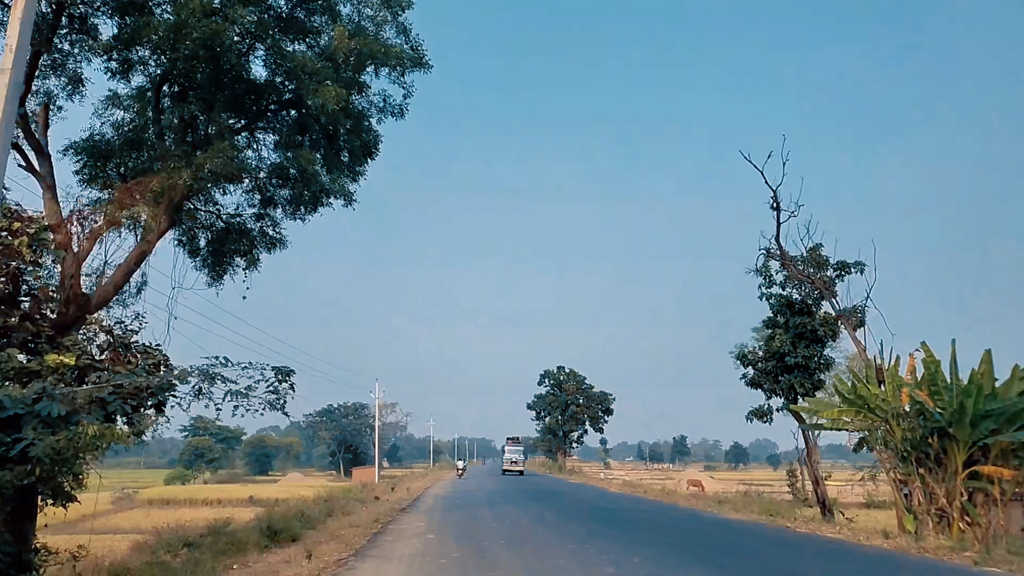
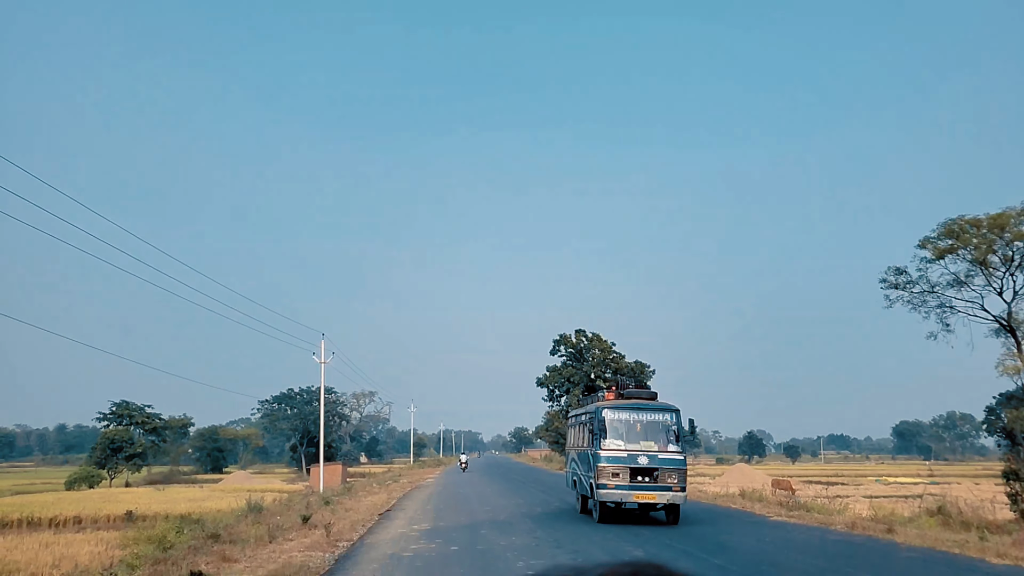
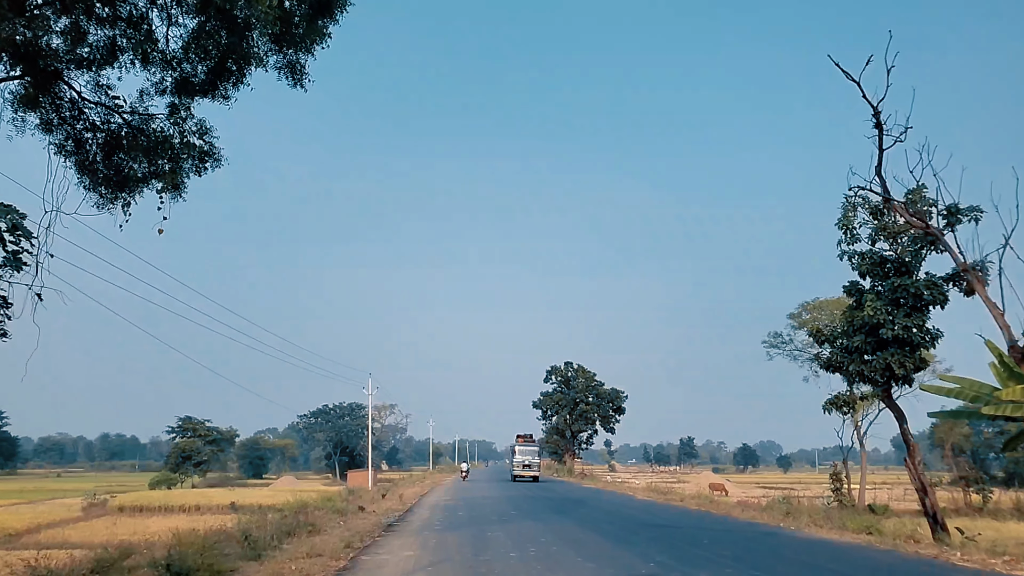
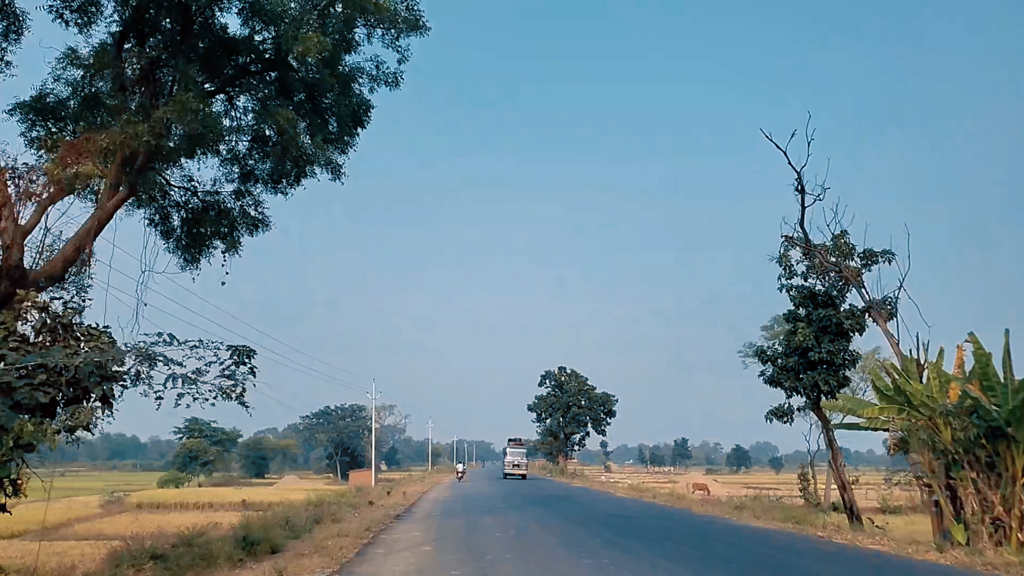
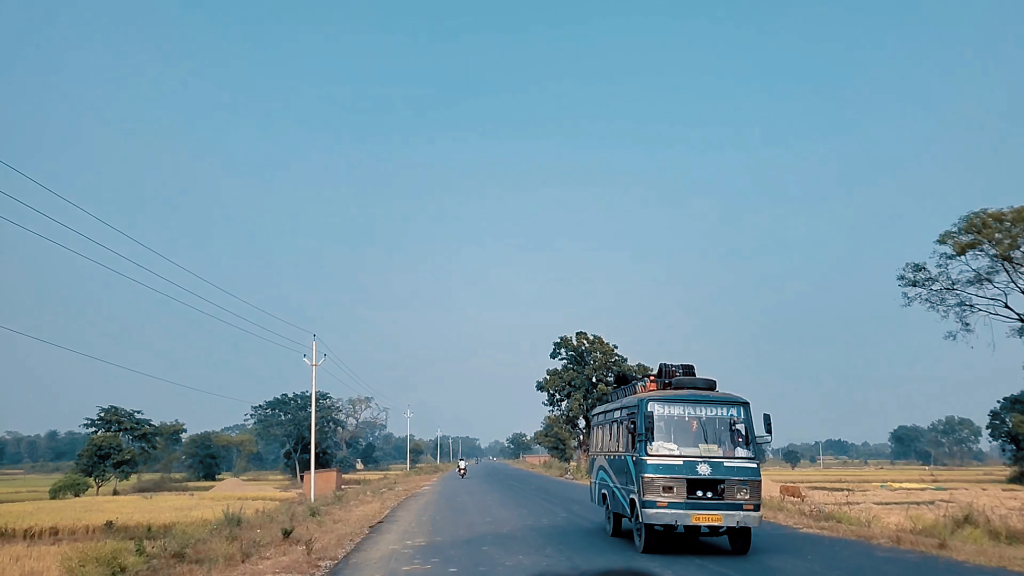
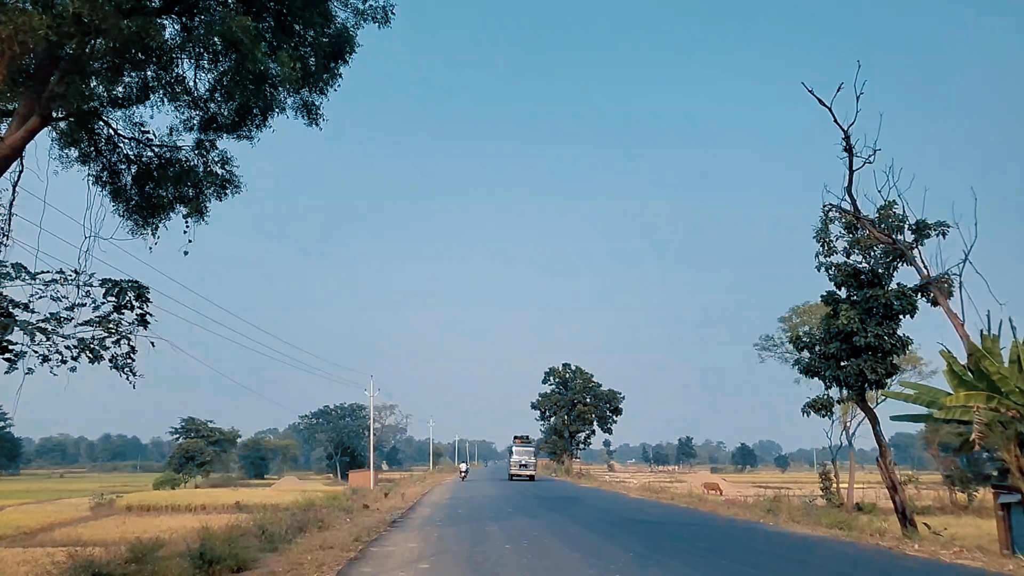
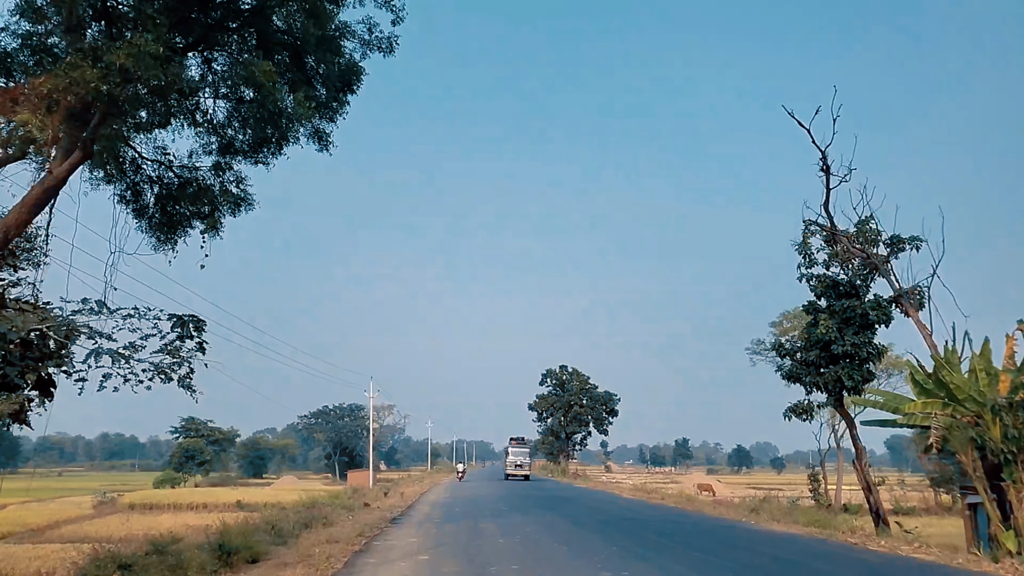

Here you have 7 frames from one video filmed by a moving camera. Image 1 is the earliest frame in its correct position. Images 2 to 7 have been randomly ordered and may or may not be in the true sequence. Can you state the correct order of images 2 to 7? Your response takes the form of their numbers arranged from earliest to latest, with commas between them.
4, 7, 6, 3, 2, 5
